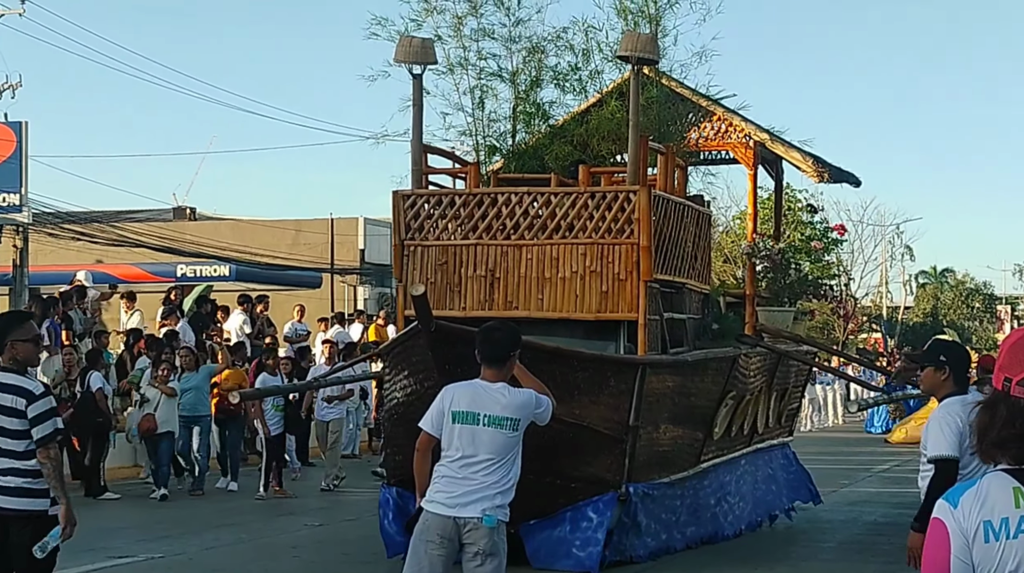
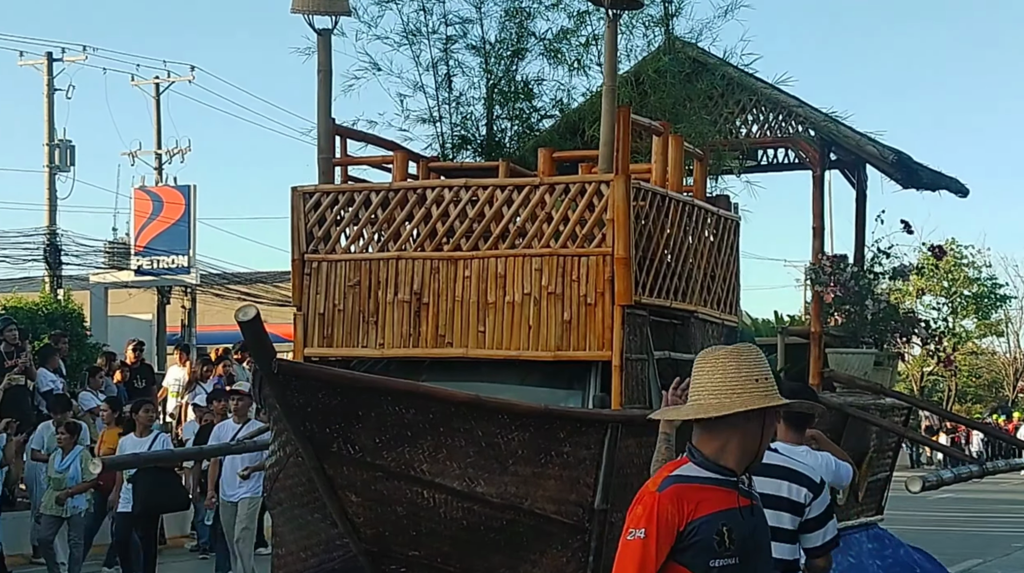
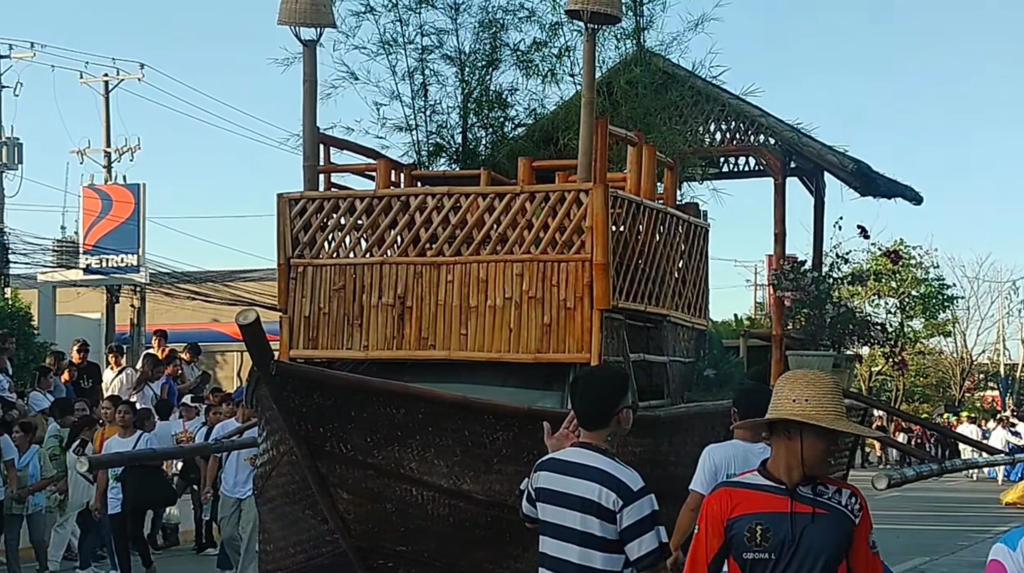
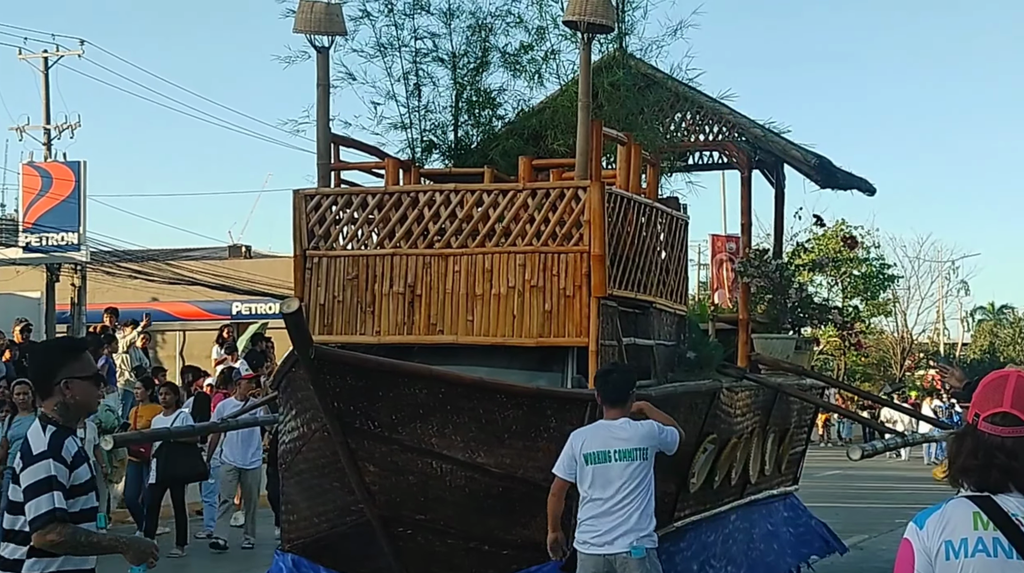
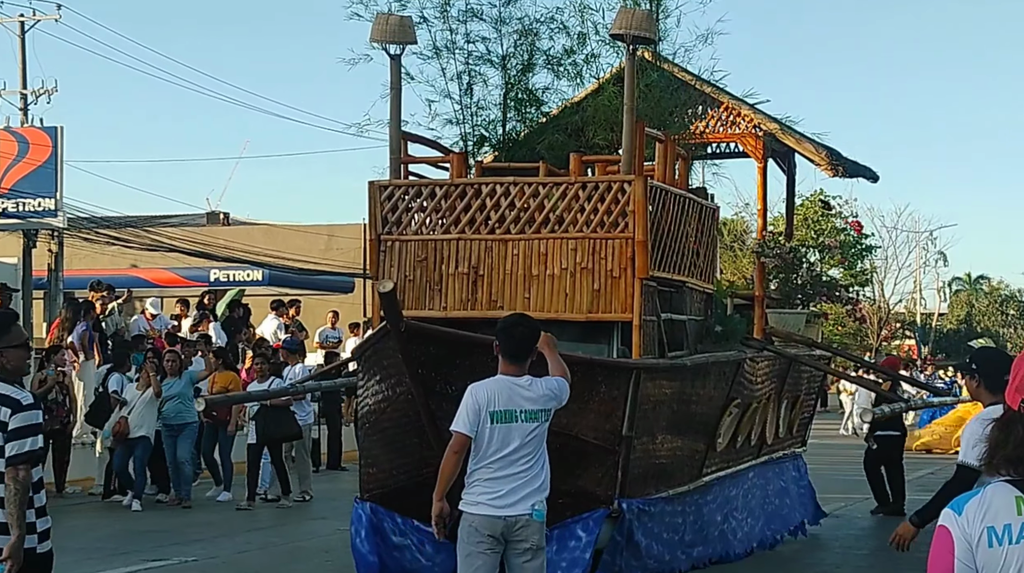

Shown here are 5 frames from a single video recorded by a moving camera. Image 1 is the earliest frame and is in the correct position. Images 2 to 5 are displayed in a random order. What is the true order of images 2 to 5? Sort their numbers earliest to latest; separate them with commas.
5, 4, 3, 2
